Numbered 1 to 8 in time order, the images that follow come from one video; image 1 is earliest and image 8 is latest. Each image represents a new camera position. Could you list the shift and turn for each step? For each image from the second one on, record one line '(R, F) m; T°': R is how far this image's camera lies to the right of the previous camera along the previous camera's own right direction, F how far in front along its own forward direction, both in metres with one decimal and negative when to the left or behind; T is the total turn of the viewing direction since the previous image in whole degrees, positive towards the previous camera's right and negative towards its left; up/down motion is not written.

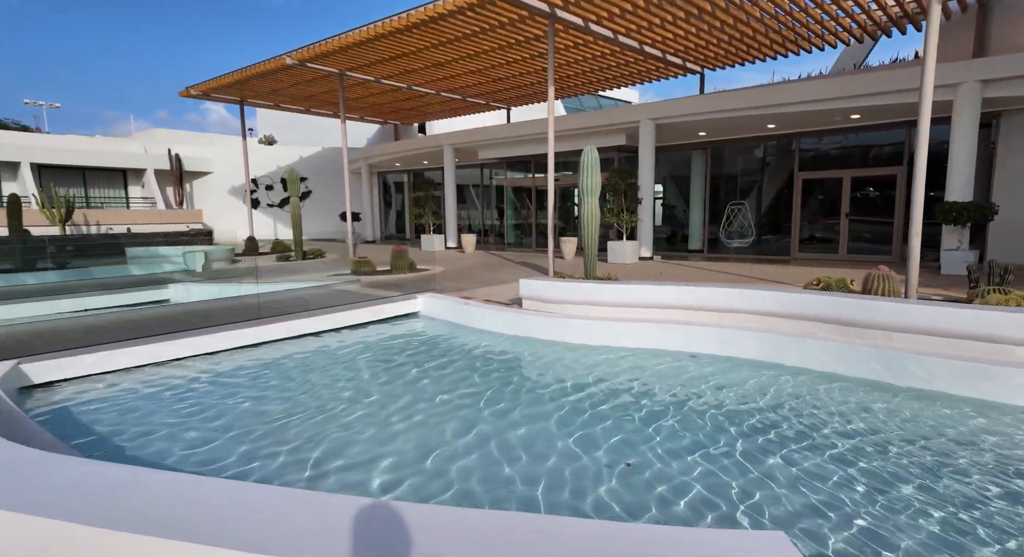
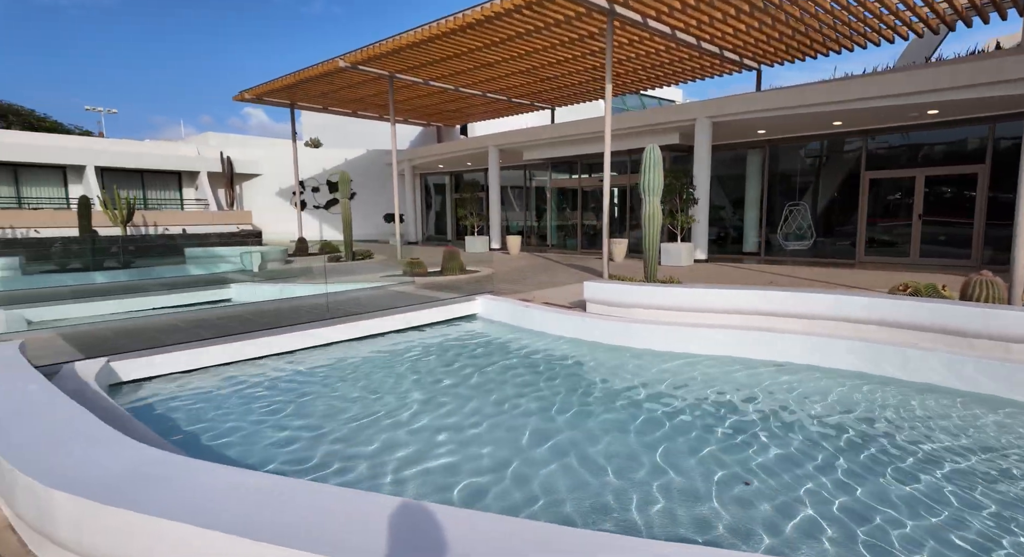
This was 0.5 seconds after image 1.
(-0.3, +0.1) m; -3°
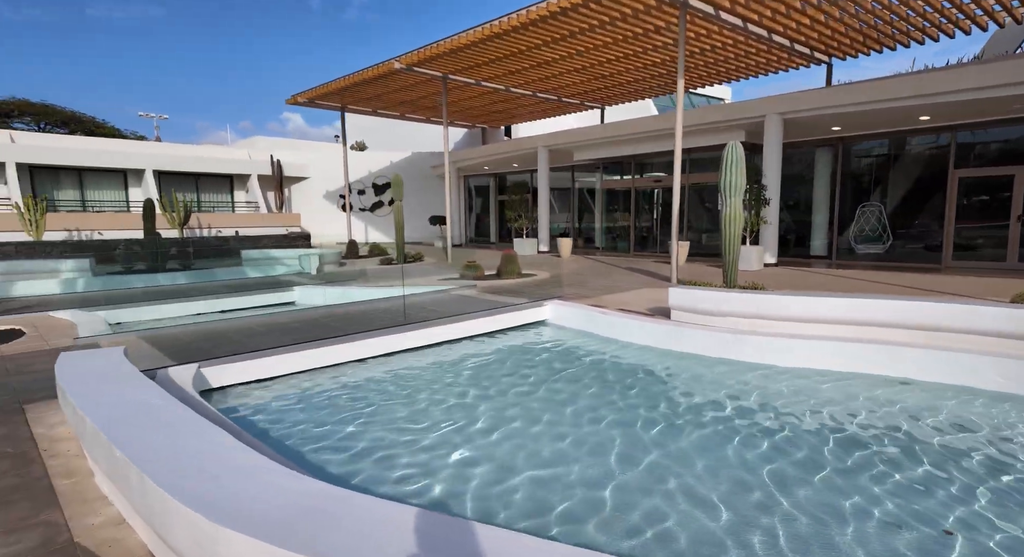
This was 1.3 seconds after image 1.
(-0.5, +0.2) m; -3°
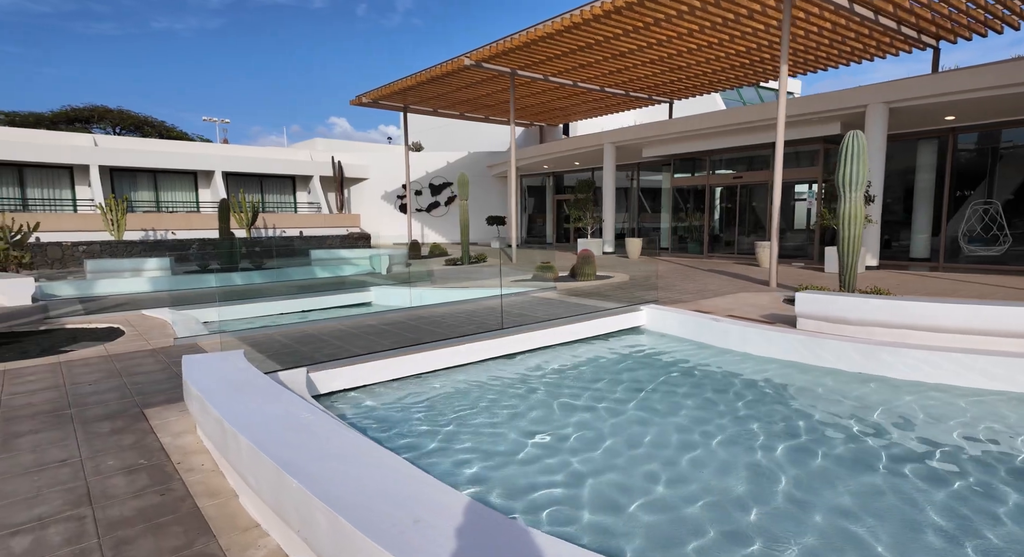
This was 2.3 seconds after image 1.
(-0.6, +0.3) m; -4°
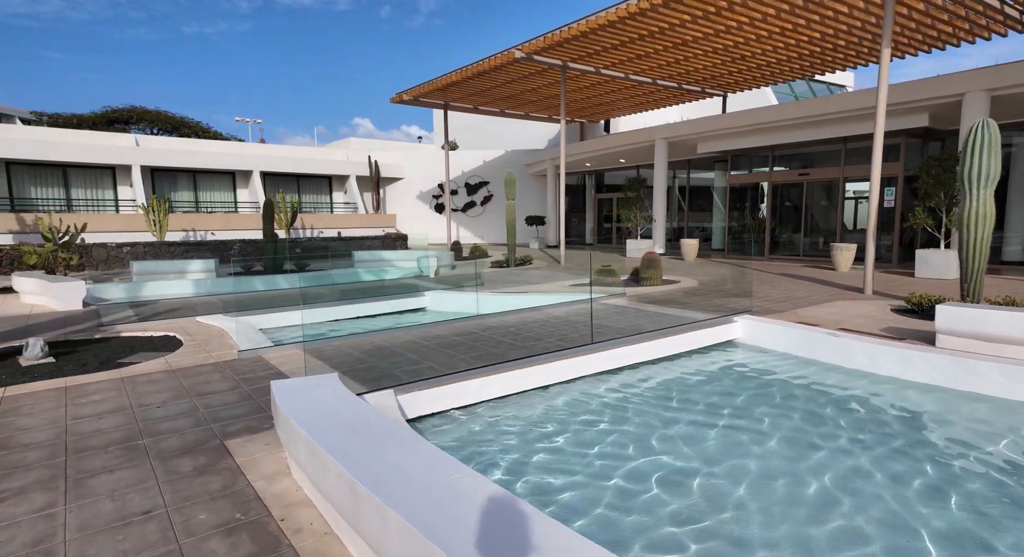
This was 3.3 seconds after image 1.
(-0.6, +0.5) m; -2°
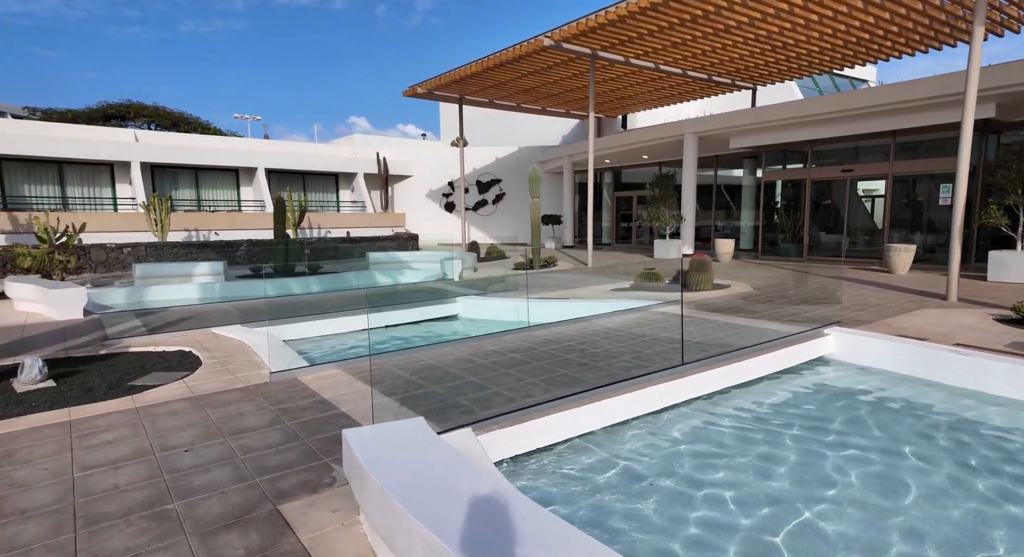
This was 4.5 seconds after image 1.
(-0.6, +0.7) m; 0°
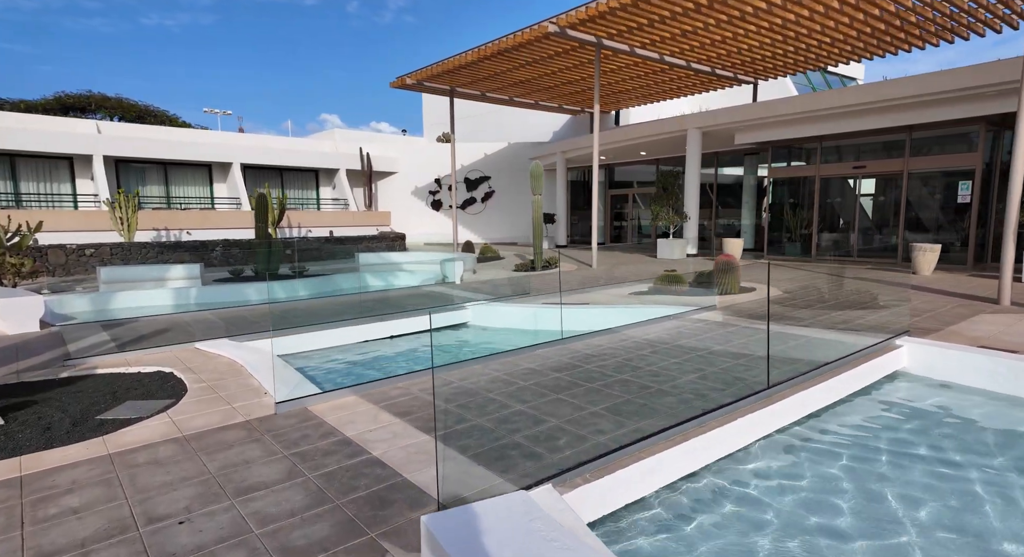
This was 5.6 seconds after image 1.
(-0.5, +0.7) m; +3°
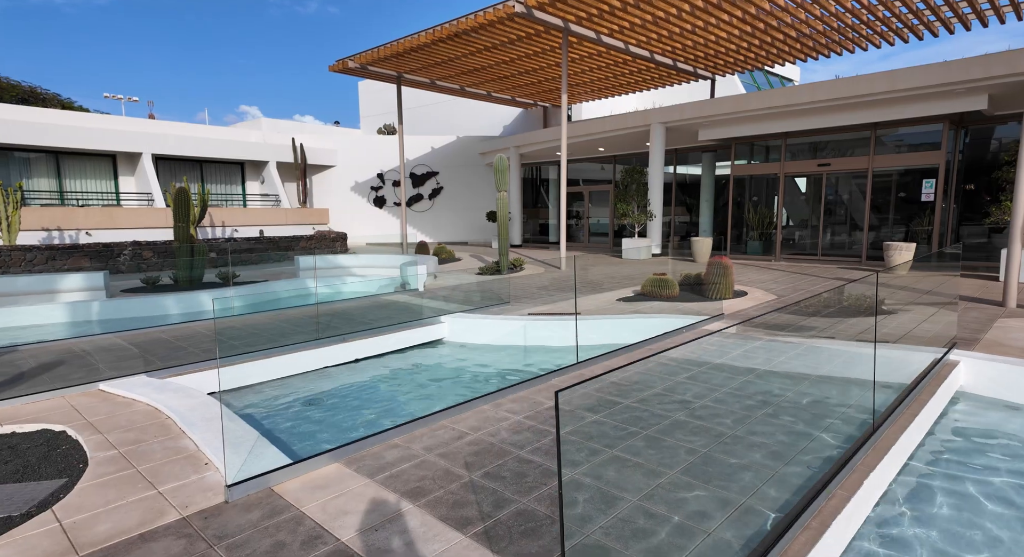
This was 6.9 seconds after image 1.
(-0.5, +1.0) m; +7°
